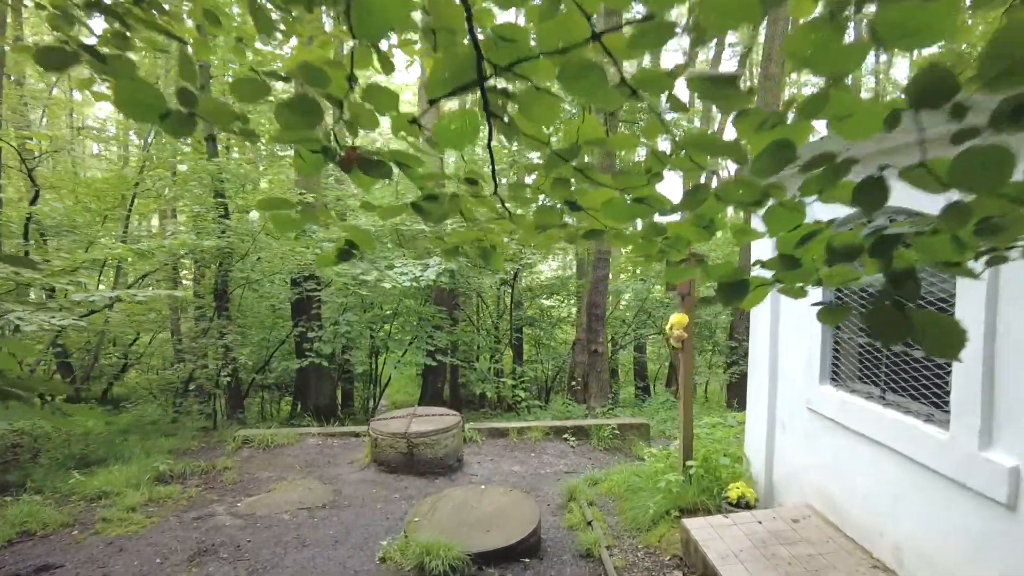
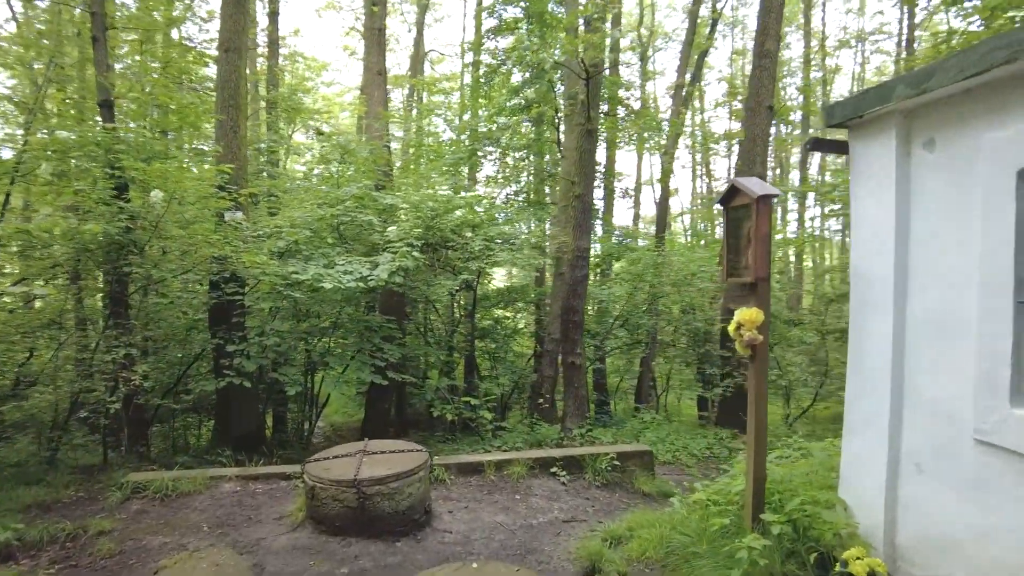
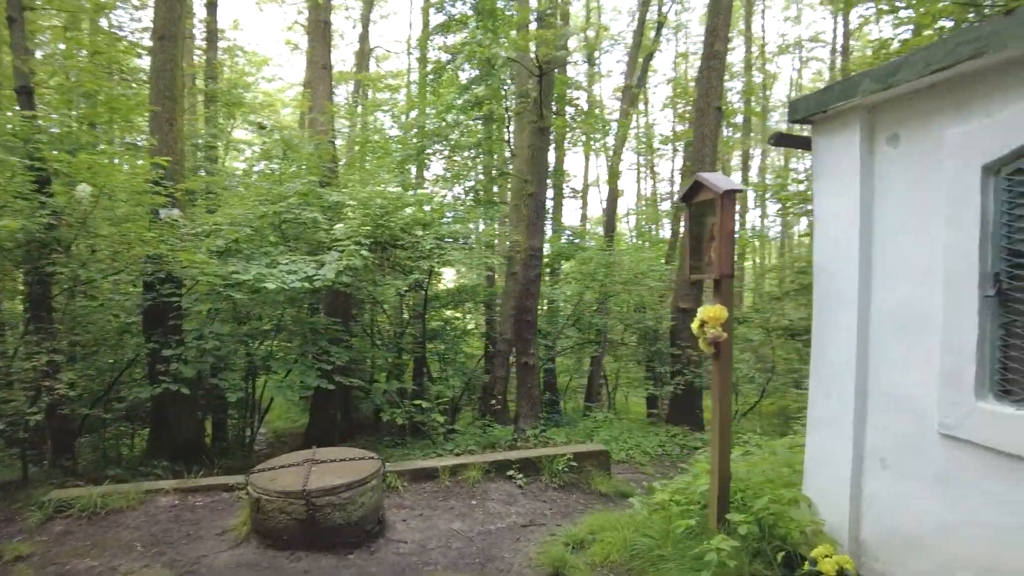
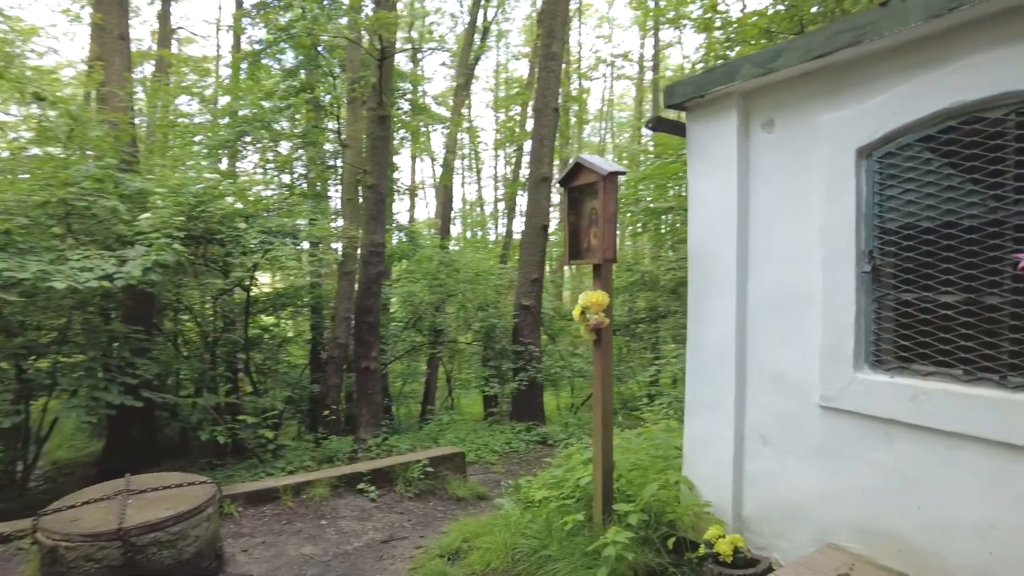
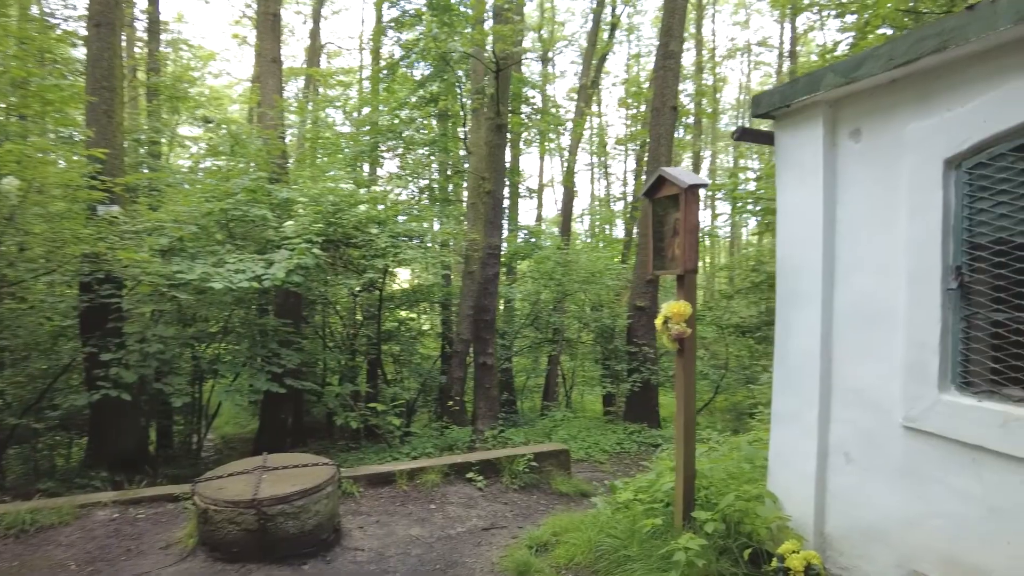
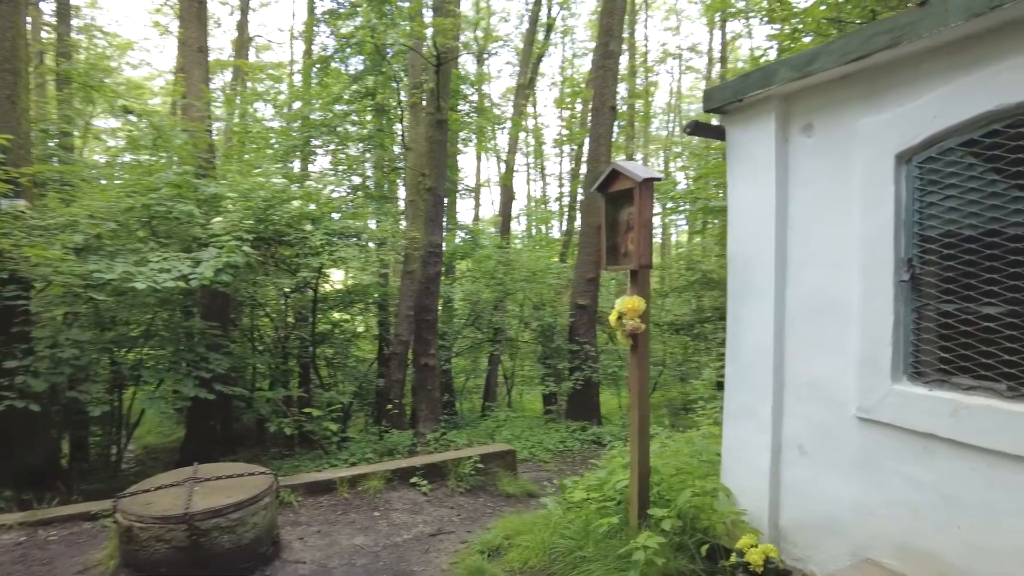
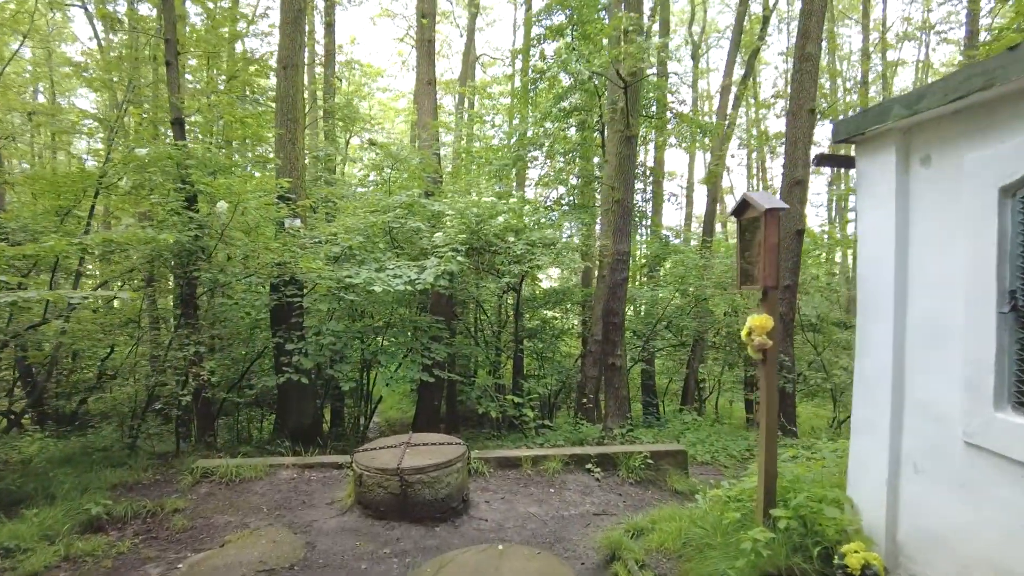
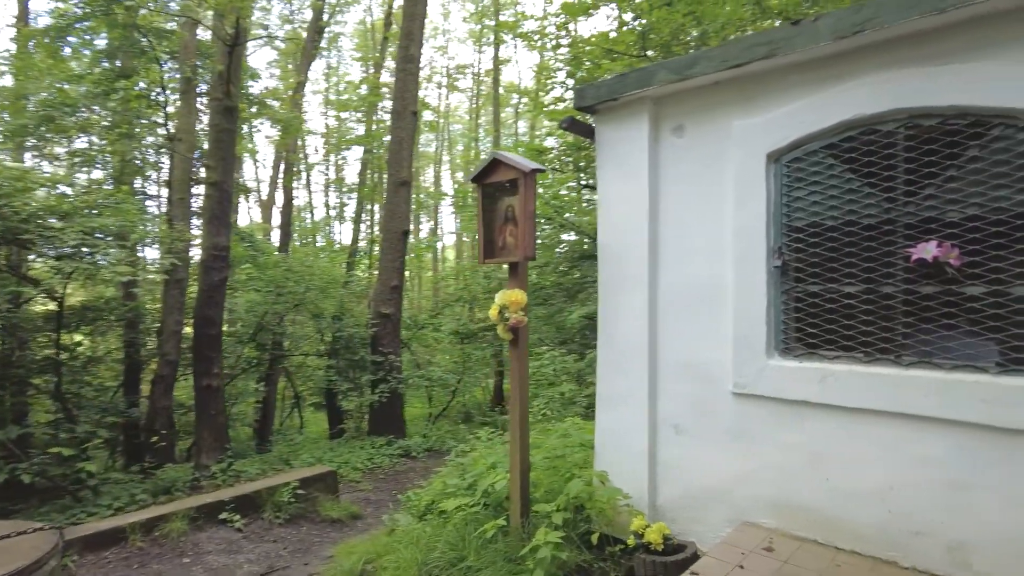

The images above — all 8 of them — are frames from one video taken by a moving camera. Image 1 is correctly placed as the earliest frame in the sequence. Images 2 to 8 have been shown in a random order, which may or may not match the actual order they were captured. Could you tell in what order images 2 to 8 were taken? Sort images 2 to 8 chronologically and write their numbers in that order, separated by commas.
7, 2, 3, 5, 6, 4, 8
